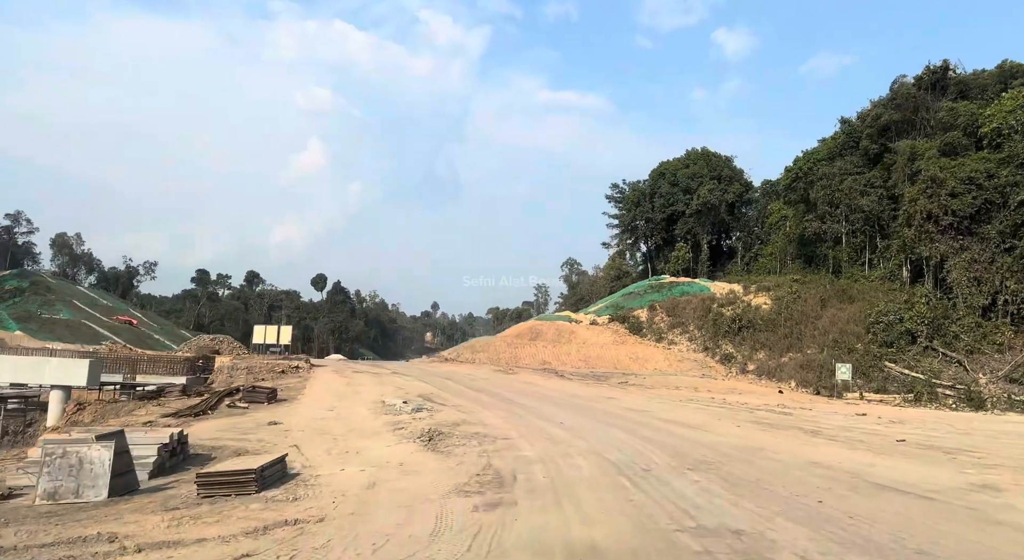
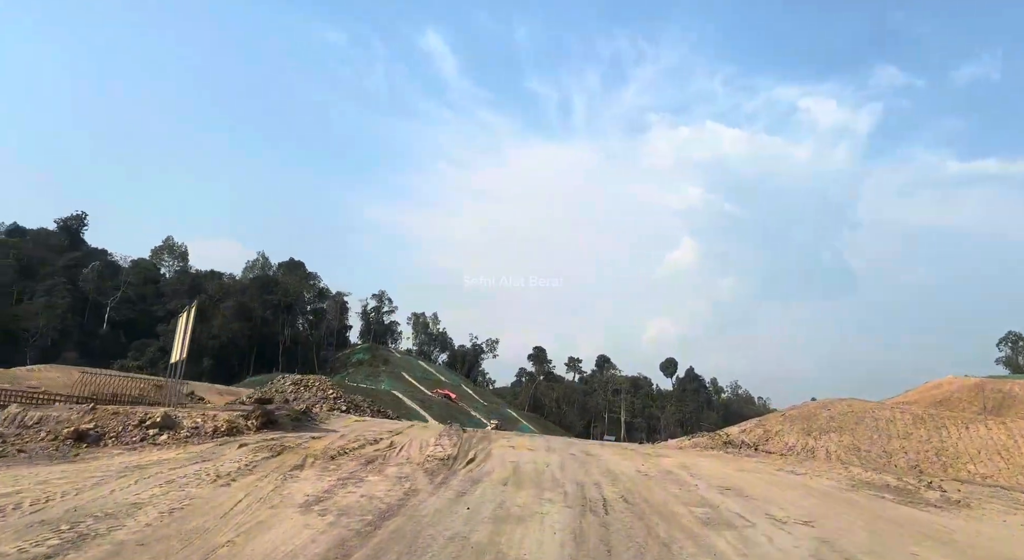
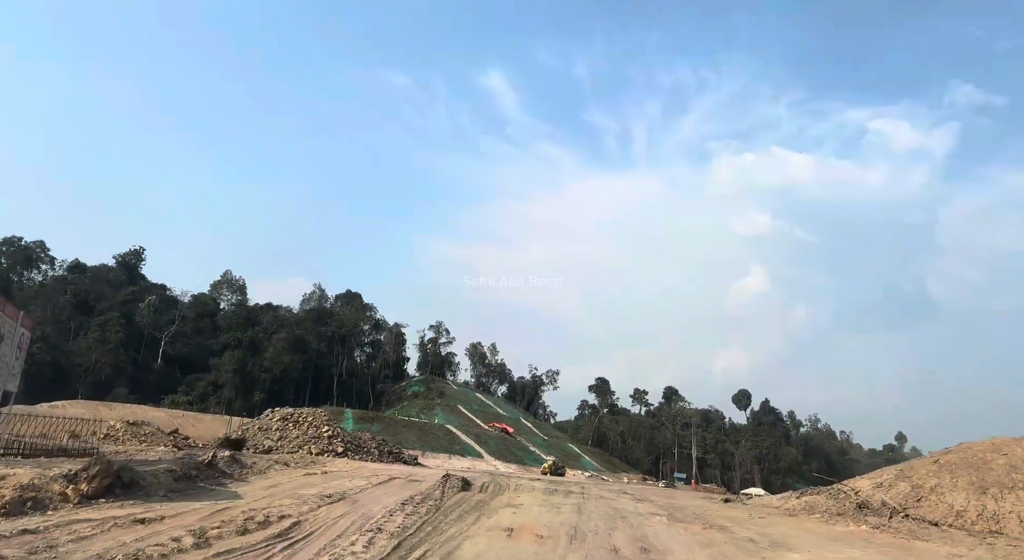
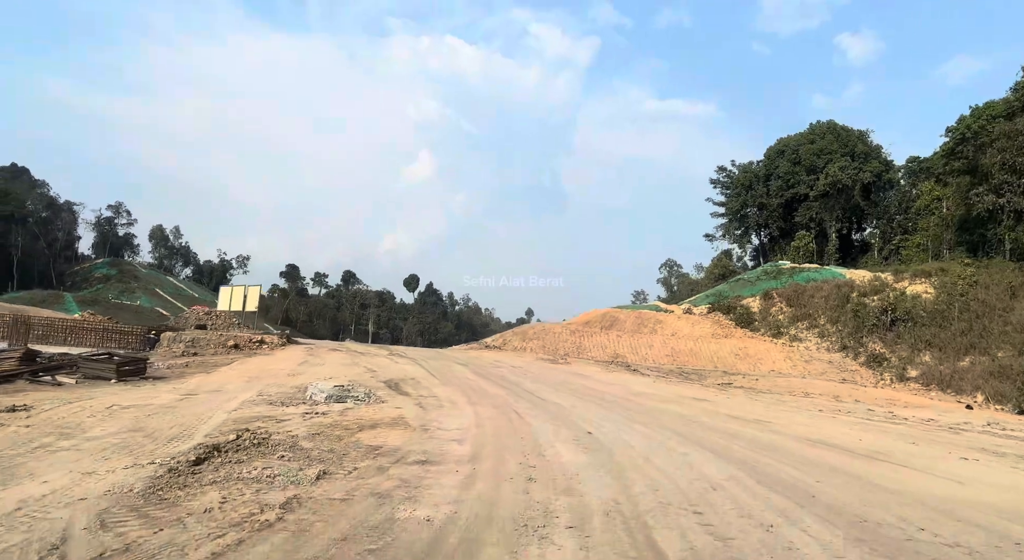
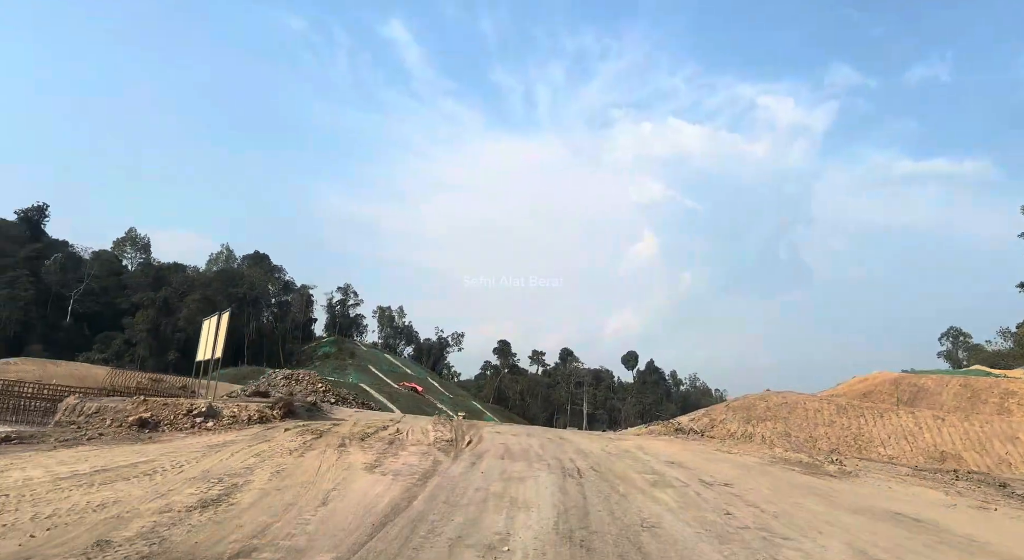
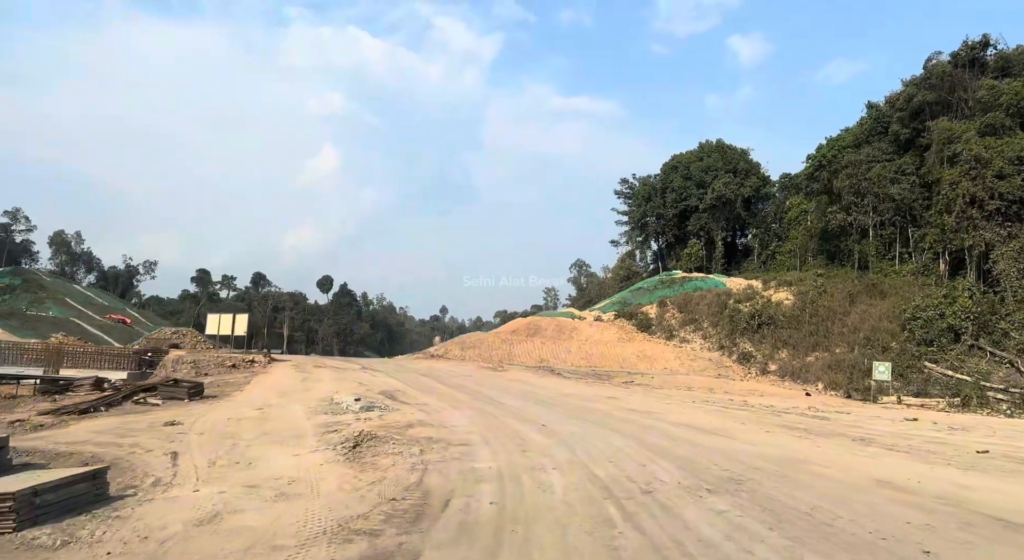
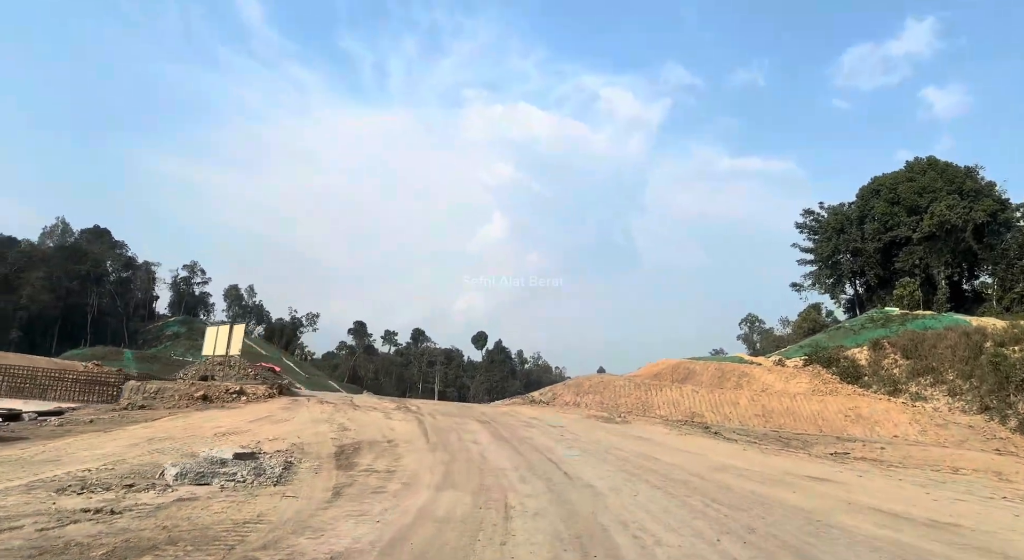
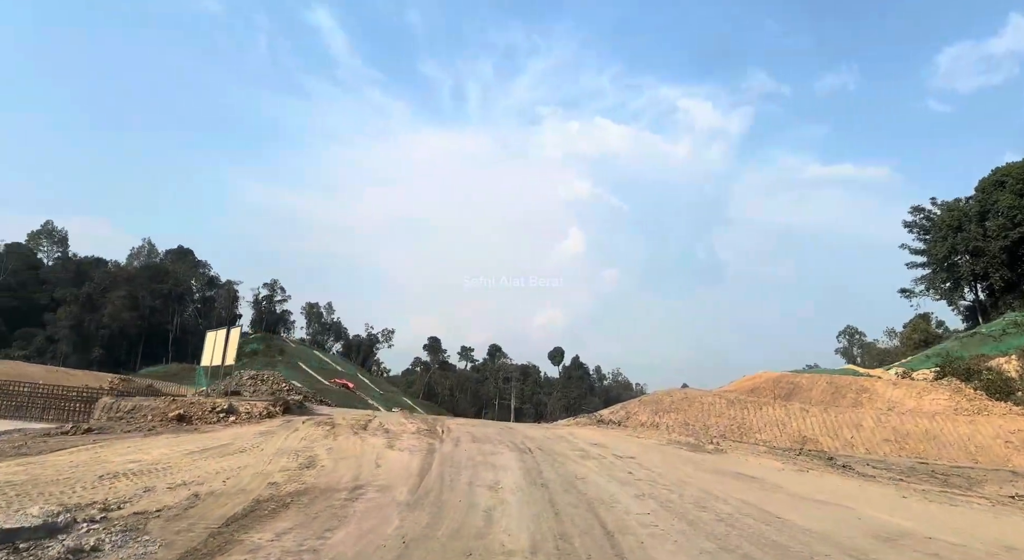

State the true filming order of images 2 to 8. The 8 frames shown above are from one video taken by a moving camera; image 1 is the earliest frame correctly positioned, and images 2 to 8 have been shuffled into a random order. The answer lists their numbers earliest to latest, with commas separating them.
6, 4, 7, 8, 5, 2, 3
